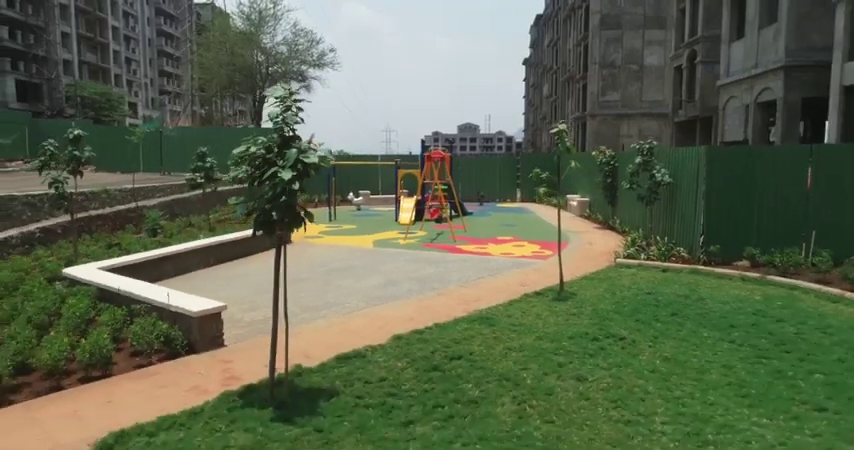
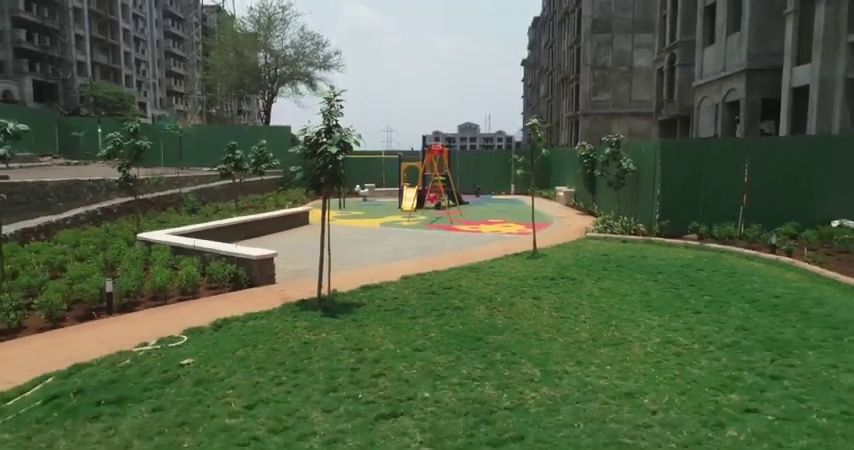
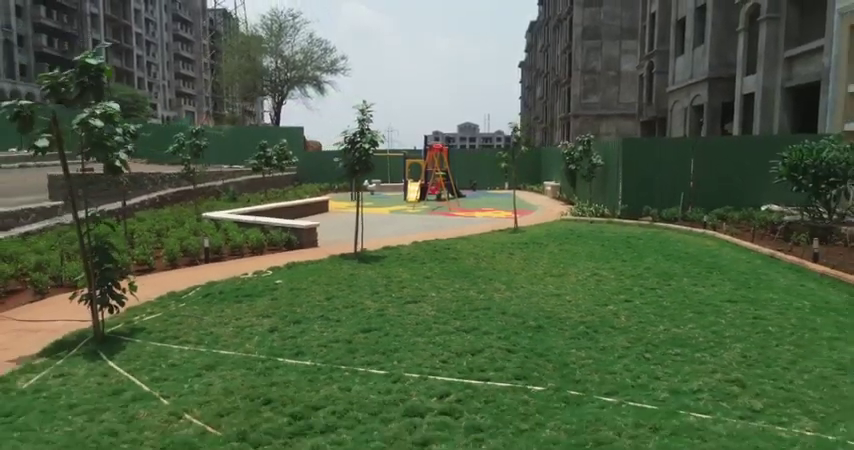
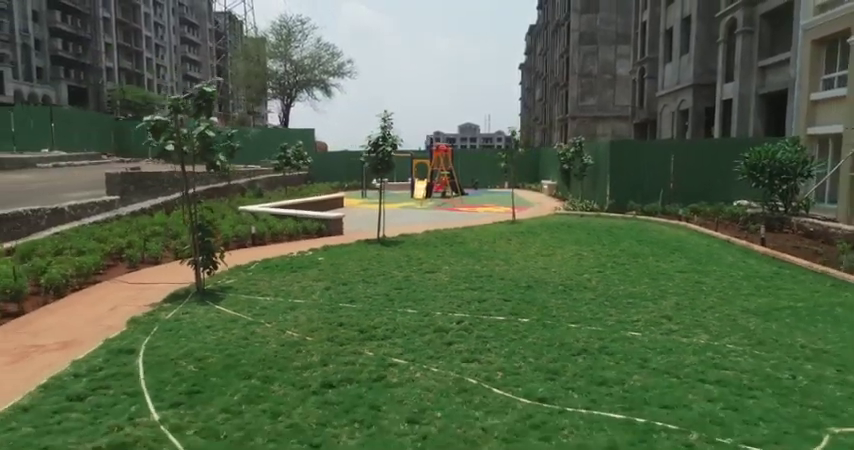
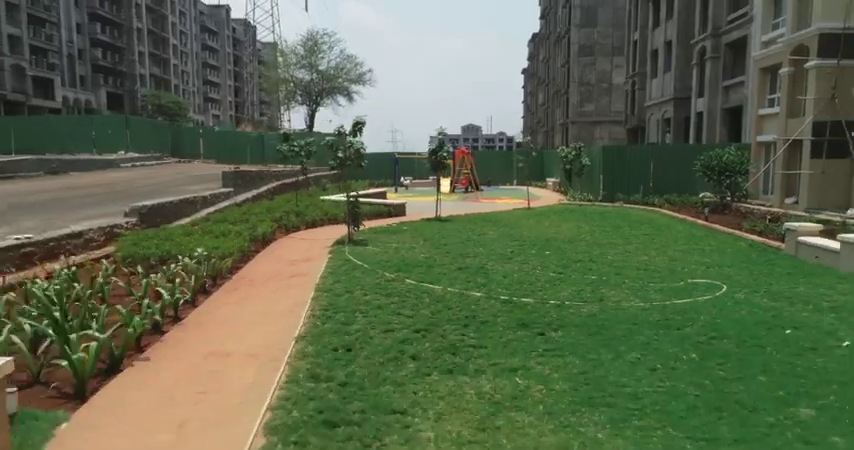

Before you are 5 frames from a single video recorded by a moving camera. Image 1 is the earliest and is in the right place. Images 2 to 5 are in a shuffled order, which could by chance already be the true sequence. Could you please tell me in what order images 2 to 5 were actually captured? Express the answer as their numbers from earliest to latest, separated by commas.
2, 3, 4, 5
